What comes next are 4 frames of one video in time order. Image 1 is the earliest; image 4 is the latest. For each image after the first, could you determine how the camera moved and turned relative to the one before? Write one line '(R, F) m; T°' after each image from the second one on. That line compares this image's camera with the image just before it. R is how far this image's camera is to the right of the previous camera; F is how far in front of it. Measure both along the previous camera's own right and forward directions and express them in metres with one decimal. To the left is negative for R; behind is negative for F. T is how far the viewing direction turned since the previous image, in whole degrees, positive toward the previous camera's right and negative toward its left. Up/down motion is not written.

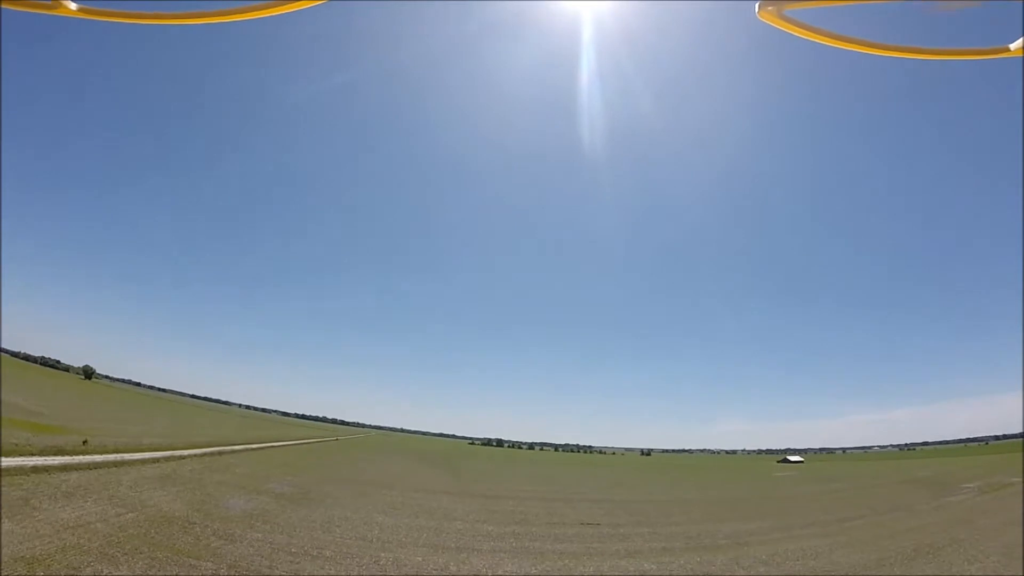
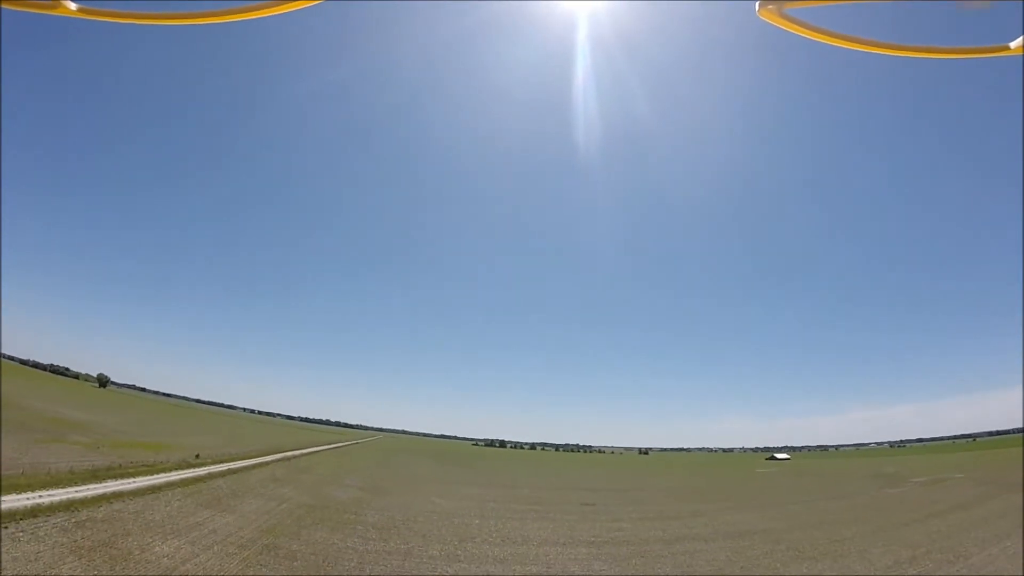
(-0.5, -3.9) m; 0°
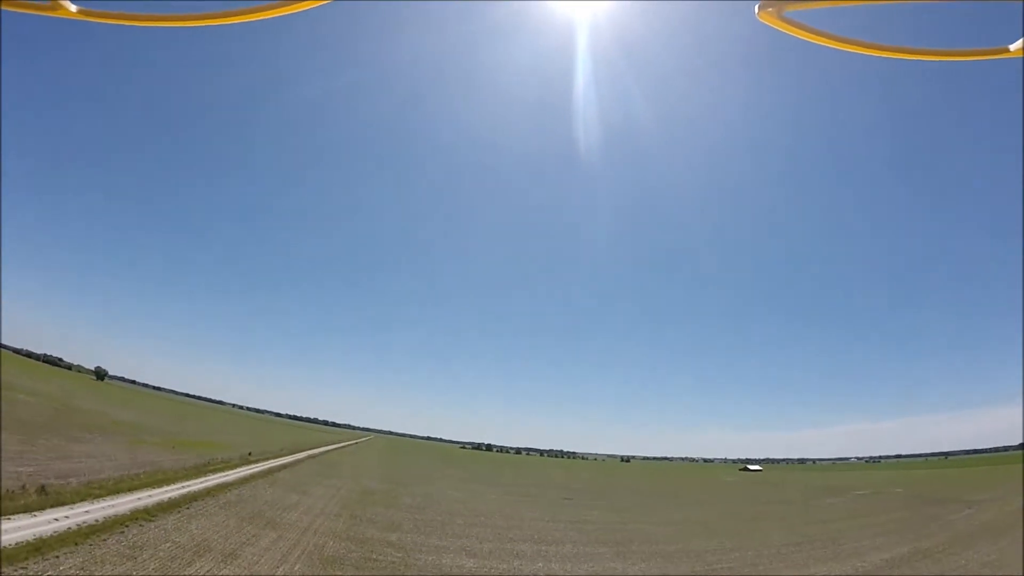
(-0.4, -3.7) m; +1°
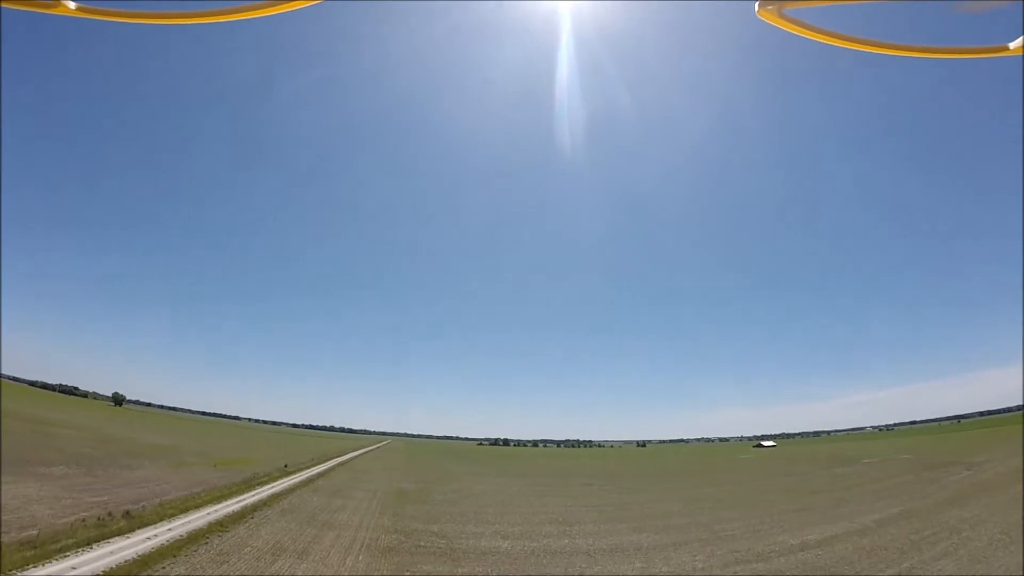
(-0.1, -1.2) m; -1°
